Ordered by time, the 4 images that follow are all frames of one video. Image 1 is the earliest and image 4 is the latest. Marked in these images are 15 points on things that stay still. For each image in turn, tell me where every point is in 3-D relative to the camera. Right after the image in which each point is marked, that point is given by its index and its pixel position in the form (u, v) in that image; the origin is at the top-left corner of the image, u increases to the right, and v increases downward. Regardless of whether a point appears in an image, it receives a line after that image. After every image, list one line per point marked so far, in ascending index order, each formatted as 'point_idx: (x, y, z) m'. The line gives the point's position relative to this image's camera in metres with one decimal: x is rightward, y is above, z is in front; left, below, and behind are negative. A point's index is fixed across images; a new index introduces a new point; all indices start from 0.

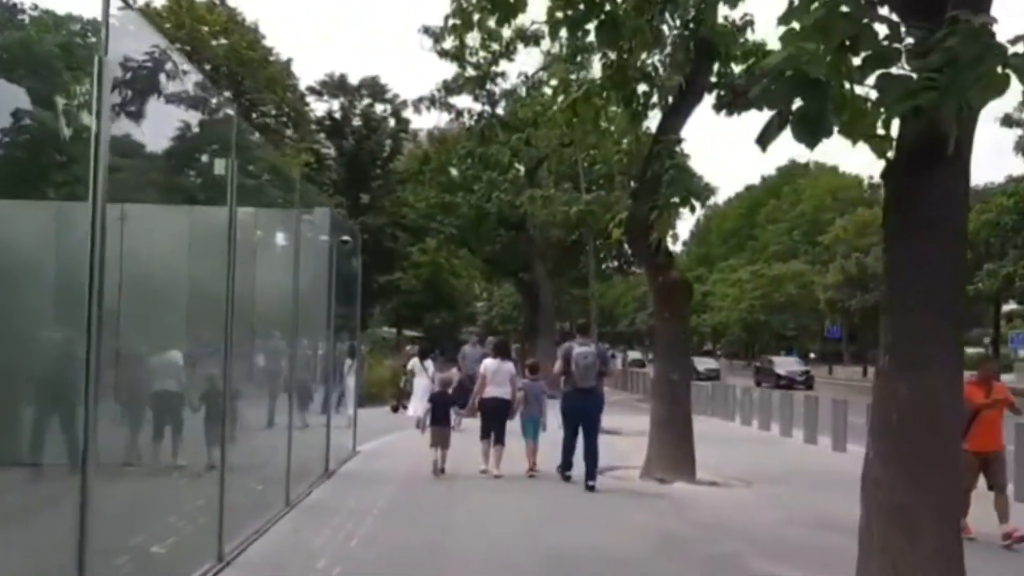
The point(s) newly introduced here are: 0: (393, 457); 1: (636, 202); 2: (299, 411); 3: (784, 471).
0: (-2.4, -3.3, +17.8) m
1: (+2.1, +1.5, +14.9) m
2: (-3.1, -1.8, +13.0) m
3: (+4.9, -3.3, +15.8) m
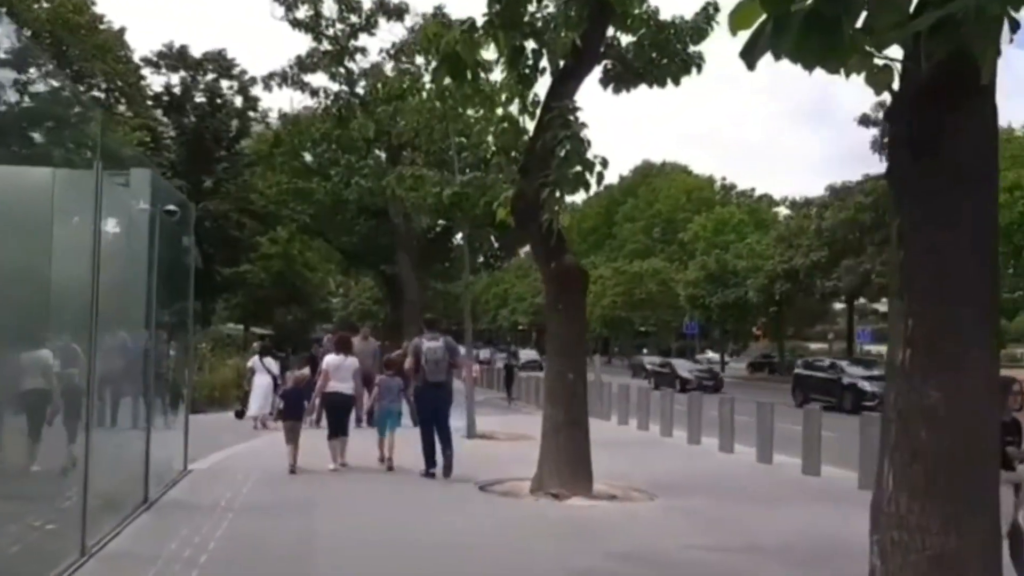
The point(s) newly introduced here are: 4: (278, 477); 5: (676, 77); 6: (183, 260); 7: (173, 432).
0: (-4.7, -3.1, +15.1) m
1: (+0.2, +1.7, +13.0) m
2: (-4.7, -1.6, +10.3) m
3: (+2.8, -3.1, +14.3) m
4: (-3.8, -3.1, +14.2) m
5: (+2.8, +3.7, +15.2) m
6: (-5.3, +0.4, +14.2) m
7: (-5.3, -2.3, +13.7) m
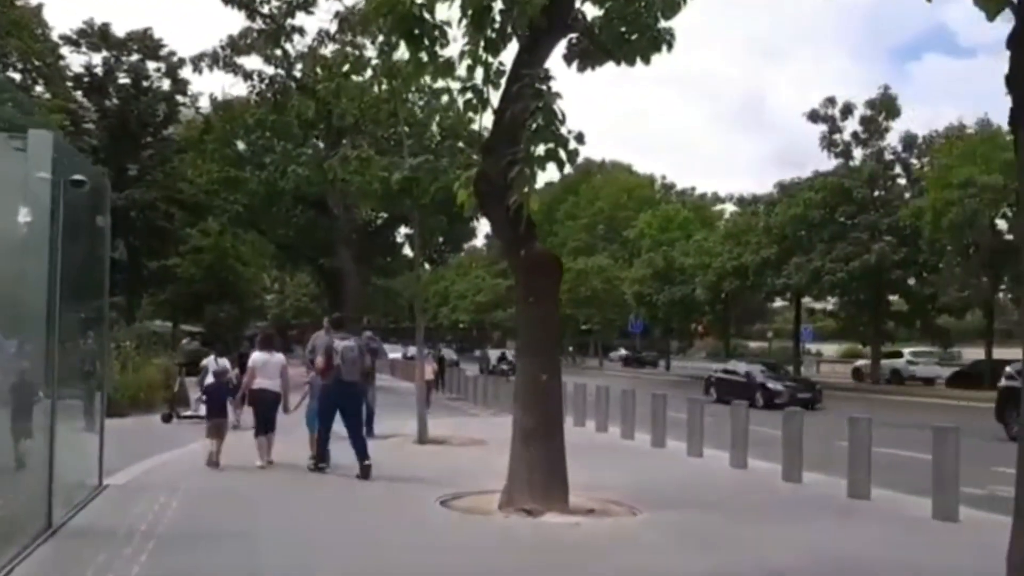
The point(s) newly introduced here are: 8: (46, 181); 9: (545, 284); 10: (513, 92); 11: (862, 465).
0: (-5.4, -2.9, +13.4) m
1: (-0.3, +1.8, +11.7) m
2: (-4.9, -1.4, +8.6) m
3: (+2.2, -3.0, +13.2) m
4: (-4.3, -2.9, +12.5) m
5: (+2.2, +3.8, +14.0) m
6: (-5.9, +0.6, +12.4) m
7: (-5.8, -2.1, +12.0) m
8: (-5.1, +1.1, +9.8) m
9: (+0.4, +0.1, +11.0) m
10: (0.0, +2.6, +11.5) m
11: (+5.1, -2.6, +12.7) m
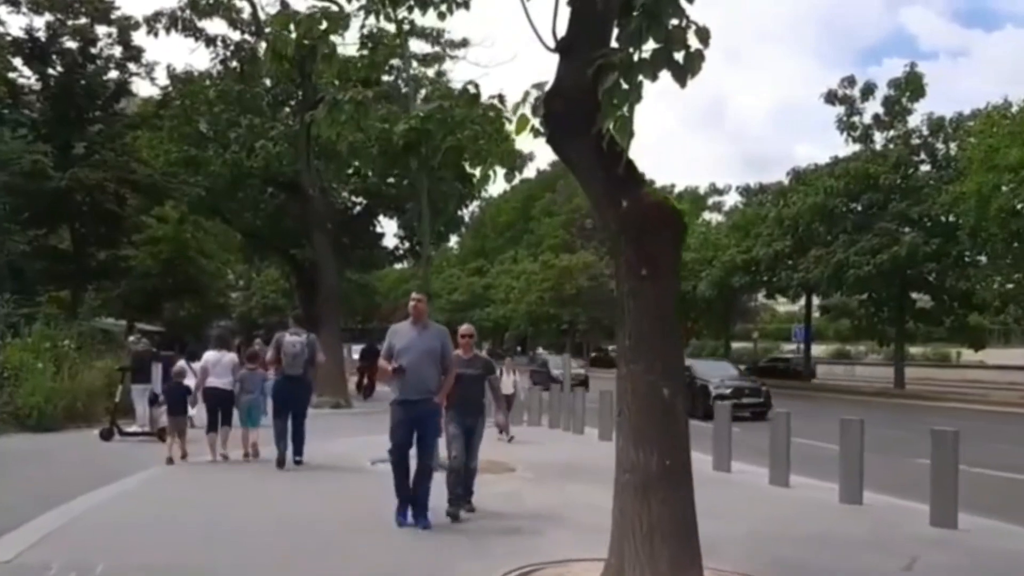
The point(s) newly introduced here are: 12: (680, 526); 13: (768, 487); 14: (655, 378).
0: (-4.6, -2.6, +9.4) m
1: (+0.5, +2.1, +7.9) m
2: (-4.0, -1.1, +4.6) m
3: (+2.9, -2.7, +9.4) m
4: (-3.6, -2.6, +8.6) m
5: (+2.9, +4.0, +10.3) m
6: (-5.1, +0.9, +8.4) m
7: (-5.1, -1.8, +8.0) m
8: (-4.3, +1.4, +5.8) m
9: (+1.3, +0.3, +7.2) m
10: (+0.8, +2.9, +7.7) m
11: (+5.8, -2.3, +9.1) m
12: (+1.3, -1.8, +6.9) m
13: (+4.0, -3.1, +13.5) m
14: (+1.1, -0.7, +7.1) m
